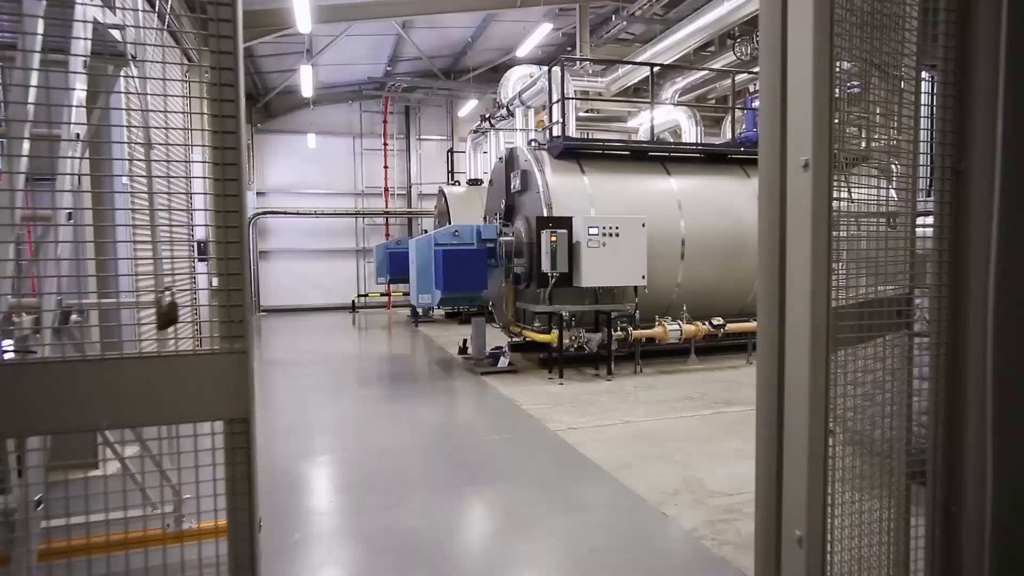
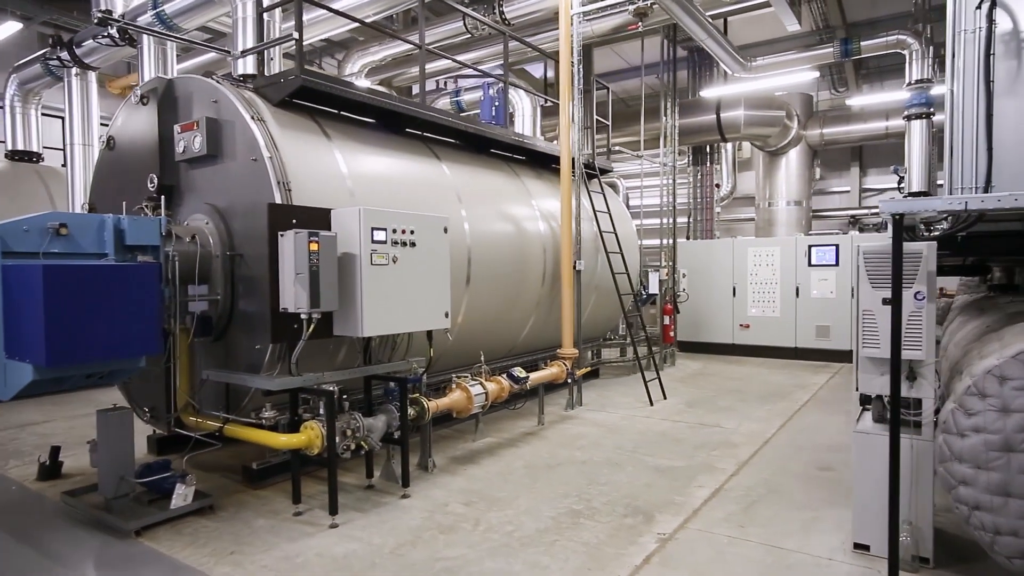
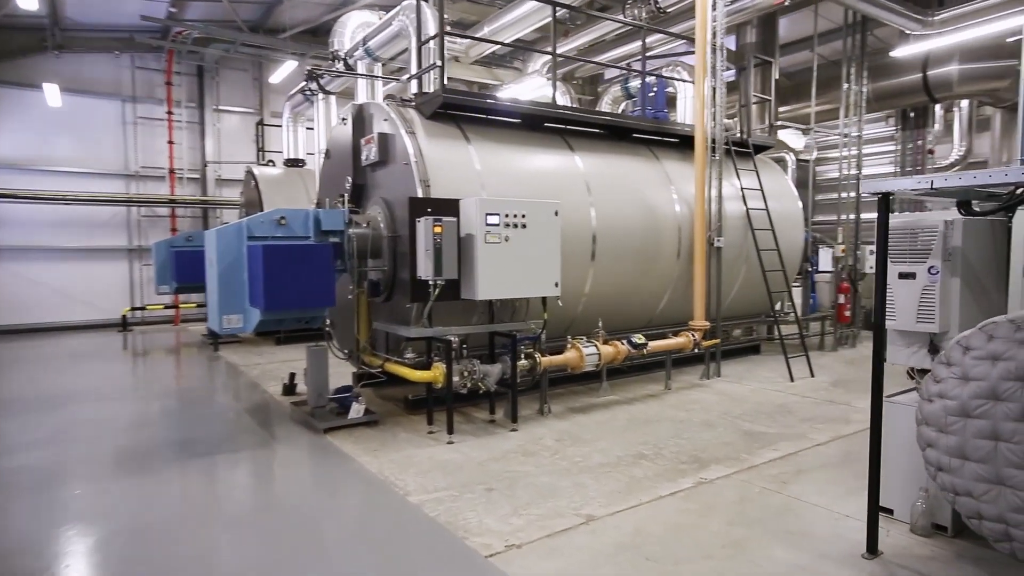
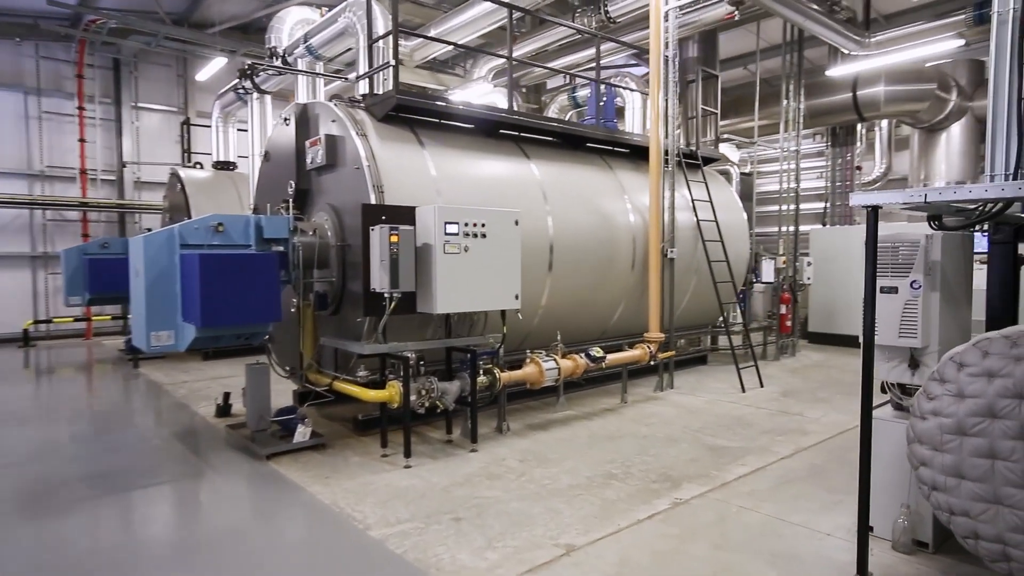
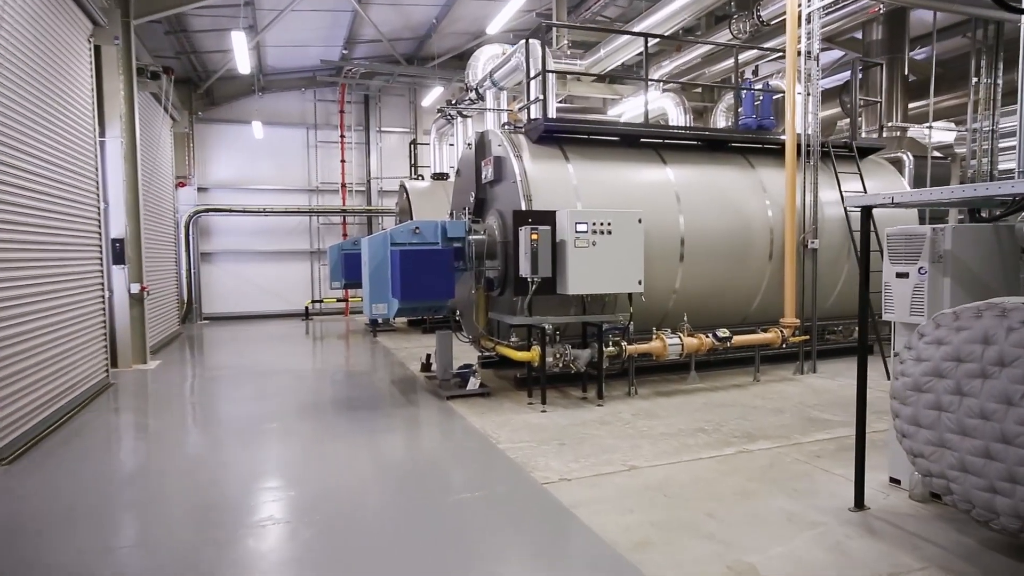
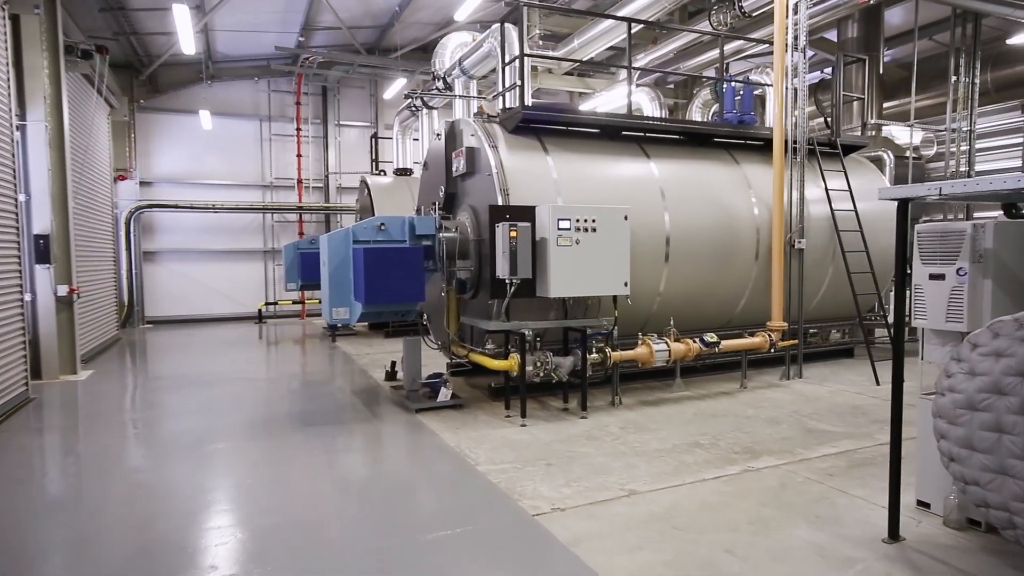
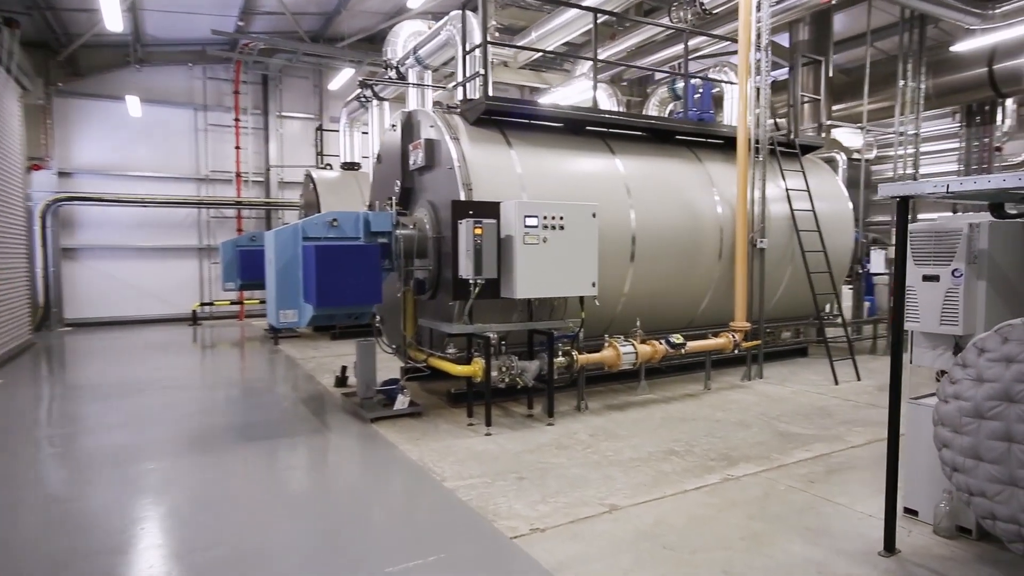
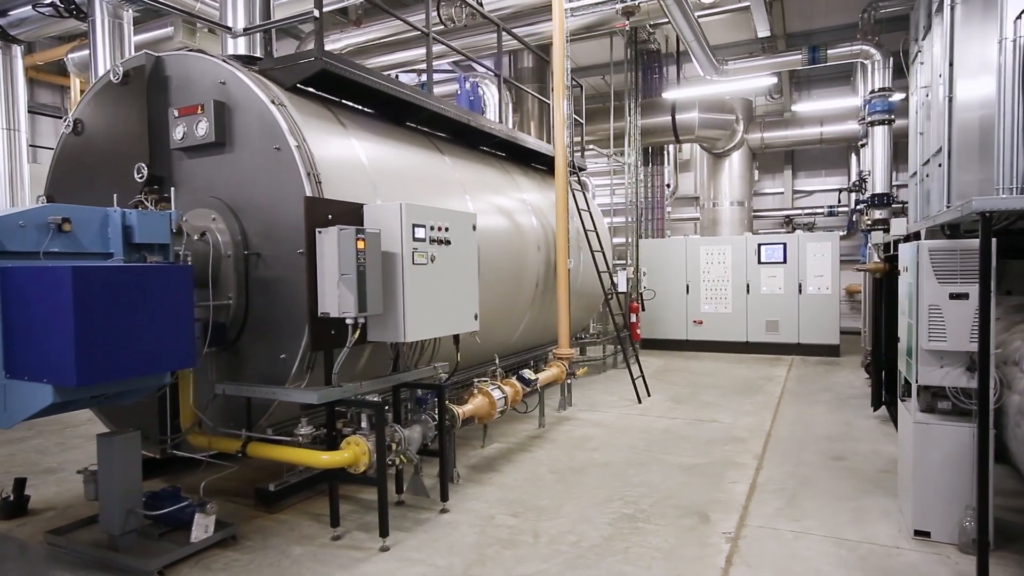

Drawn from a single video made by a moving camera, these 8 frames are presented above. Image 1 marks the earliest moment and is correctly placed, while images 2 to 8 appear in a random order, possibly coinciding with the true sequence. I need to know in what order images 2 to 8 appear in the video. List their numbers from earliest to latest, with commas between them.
5, 6, 7, 3, 4, 2, 8
